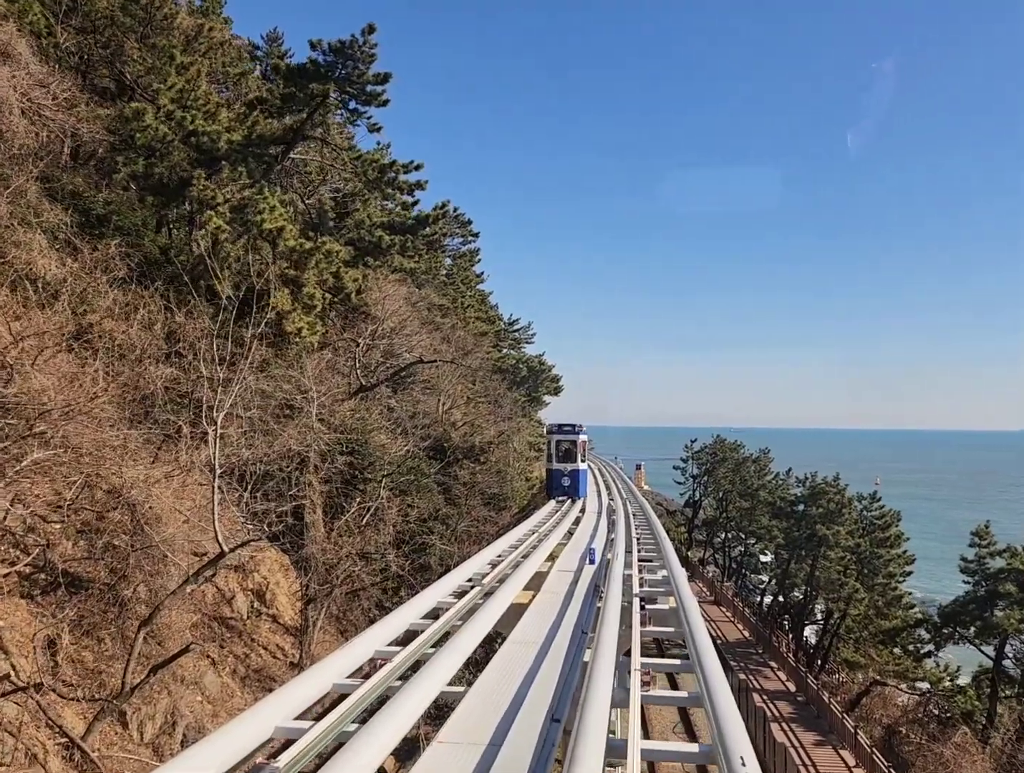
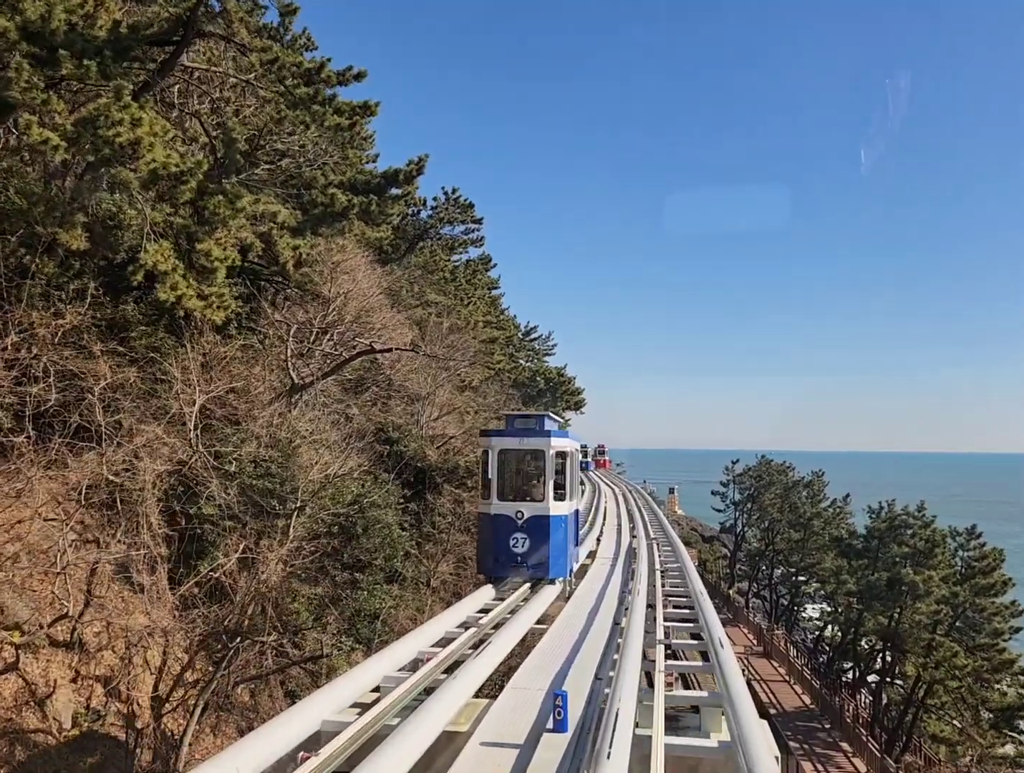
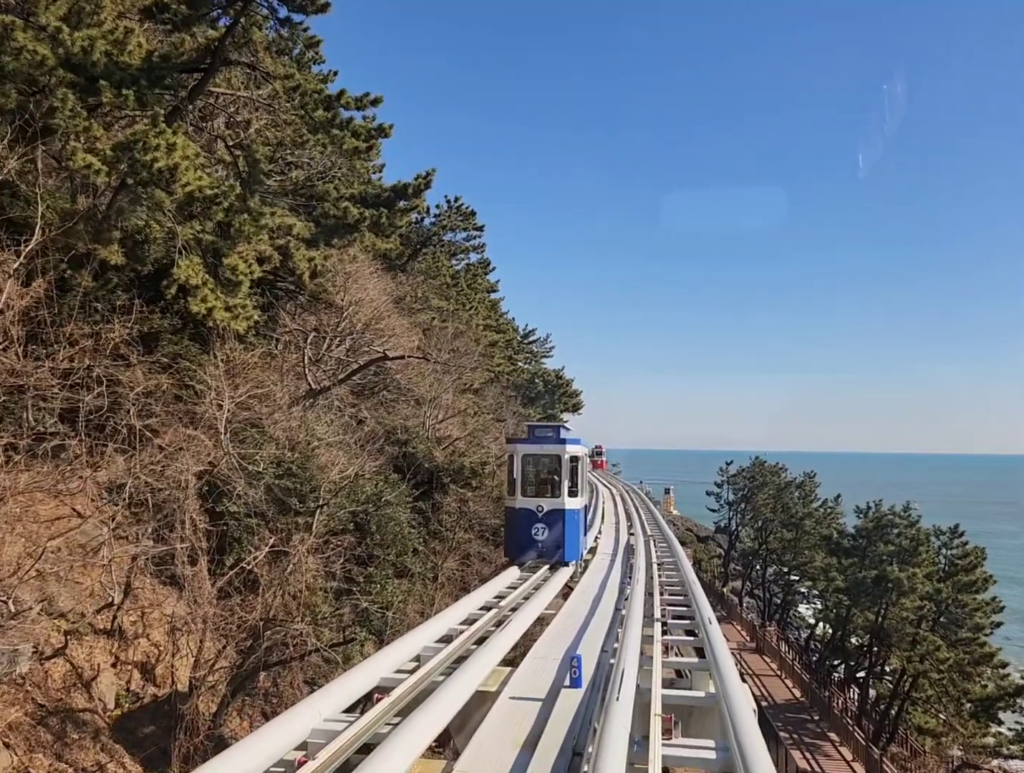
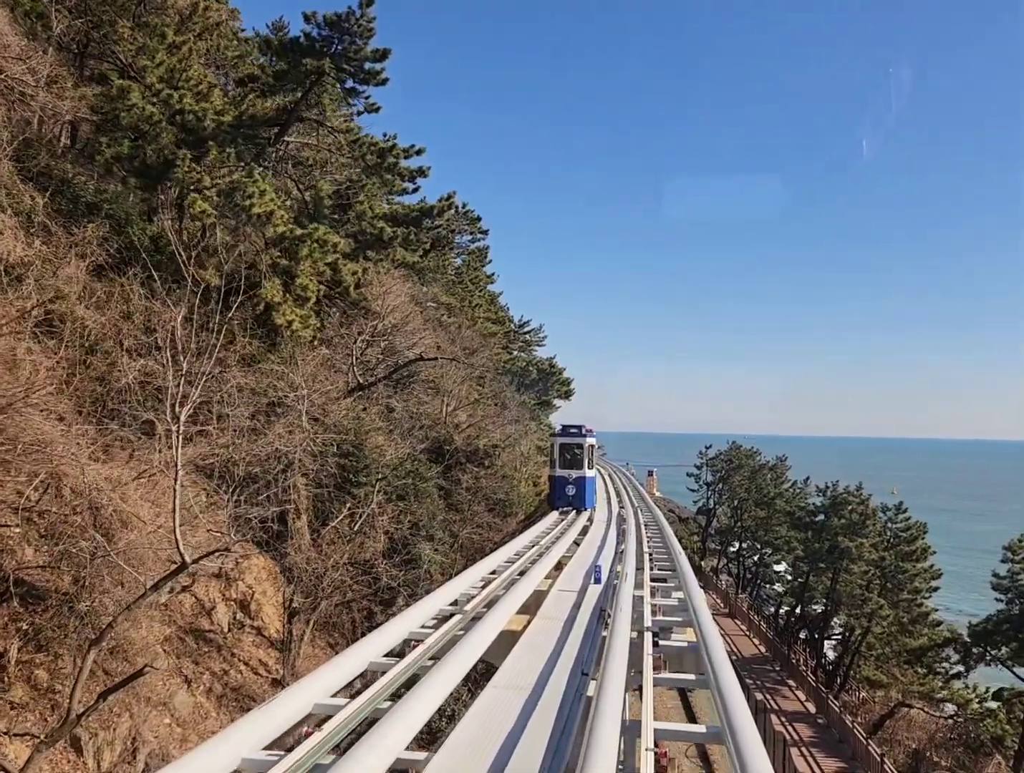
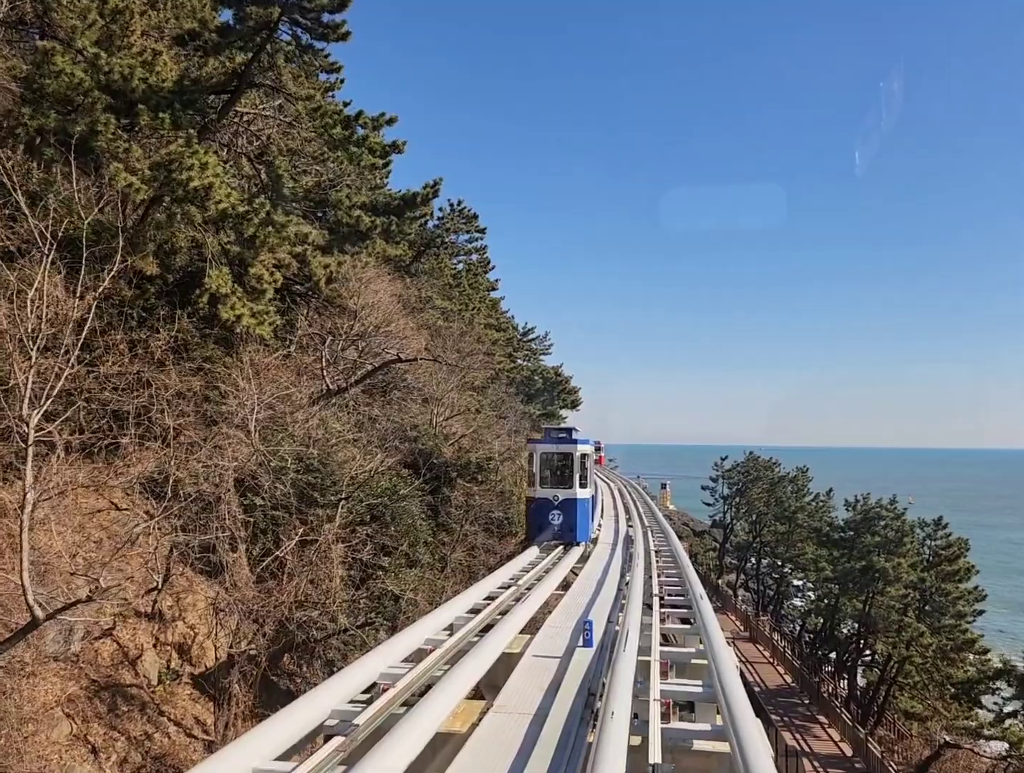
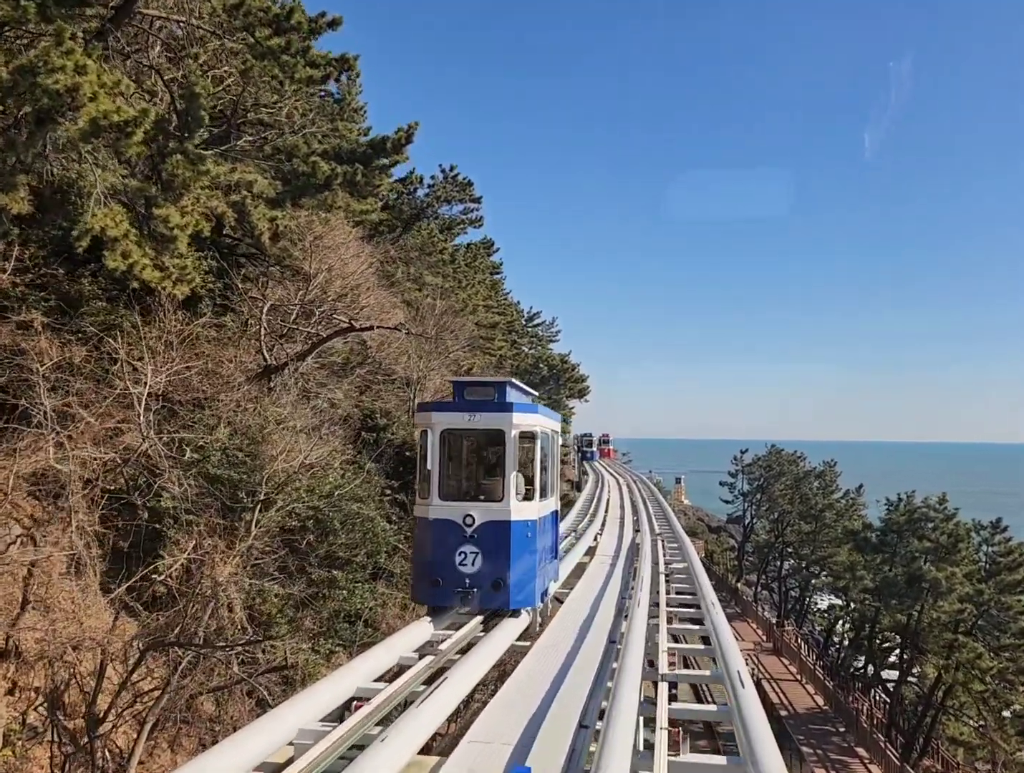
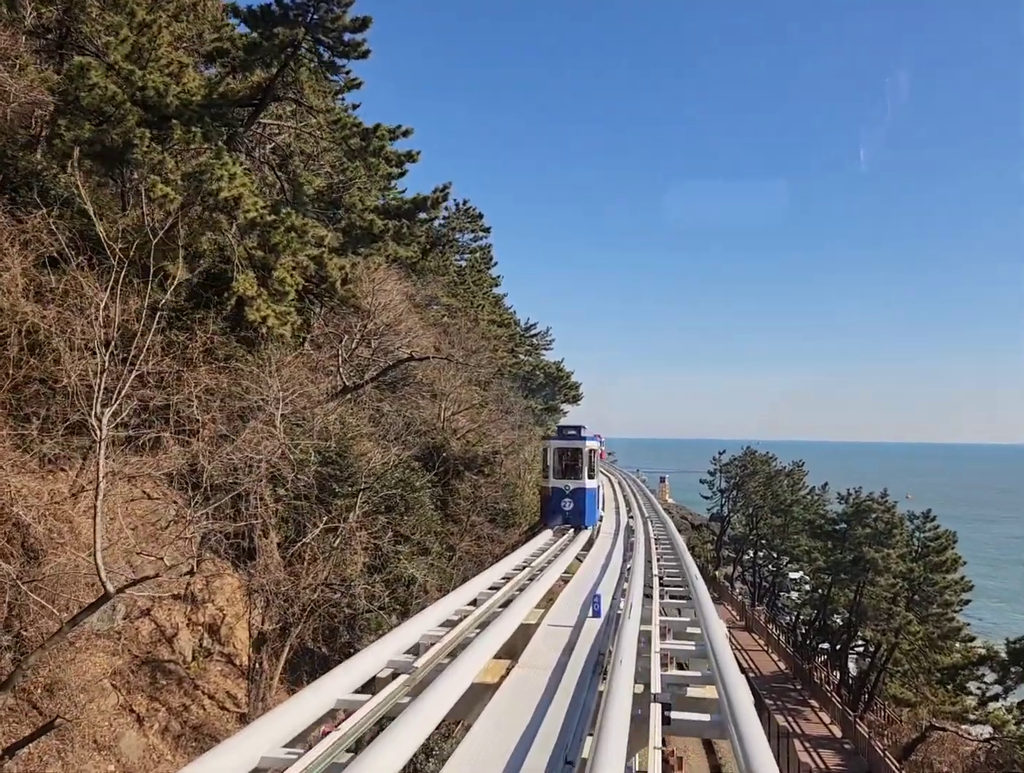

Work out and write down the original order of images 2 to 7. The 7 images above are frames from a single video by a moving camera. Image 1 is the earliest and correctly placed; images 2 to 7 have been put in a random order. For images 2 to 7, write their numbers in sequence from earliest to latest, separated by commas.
4, 7, 5, 3, 2, 6
